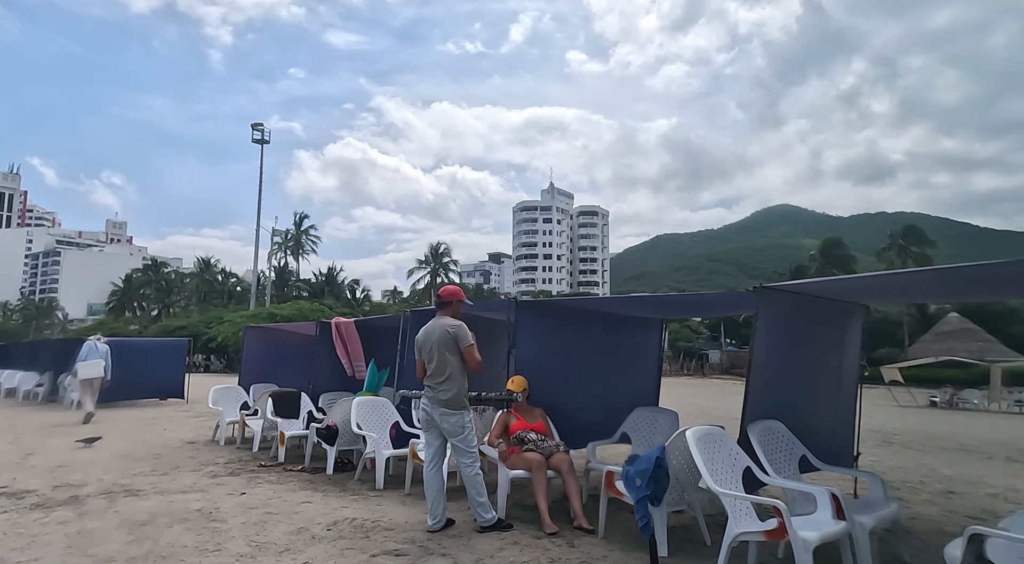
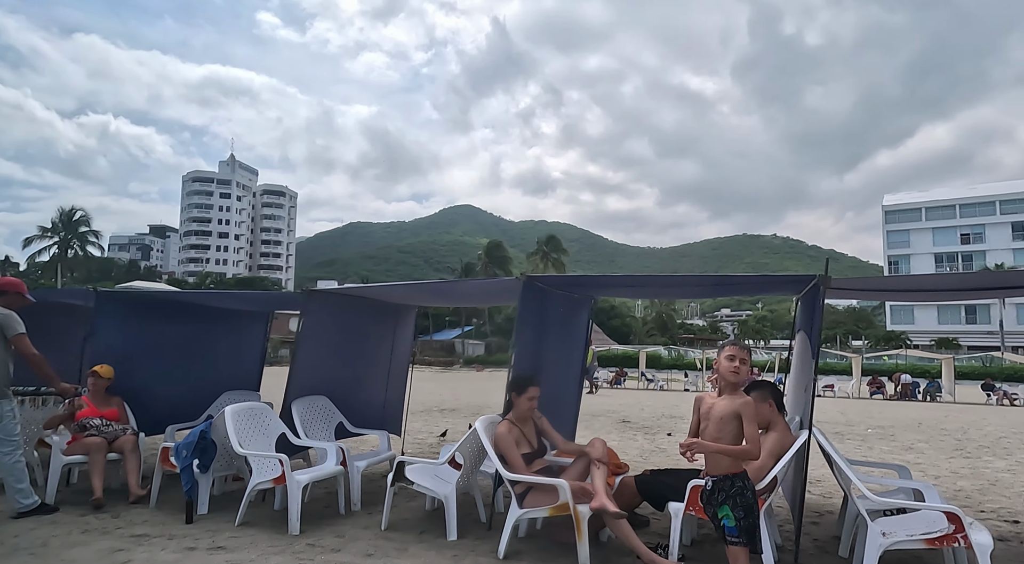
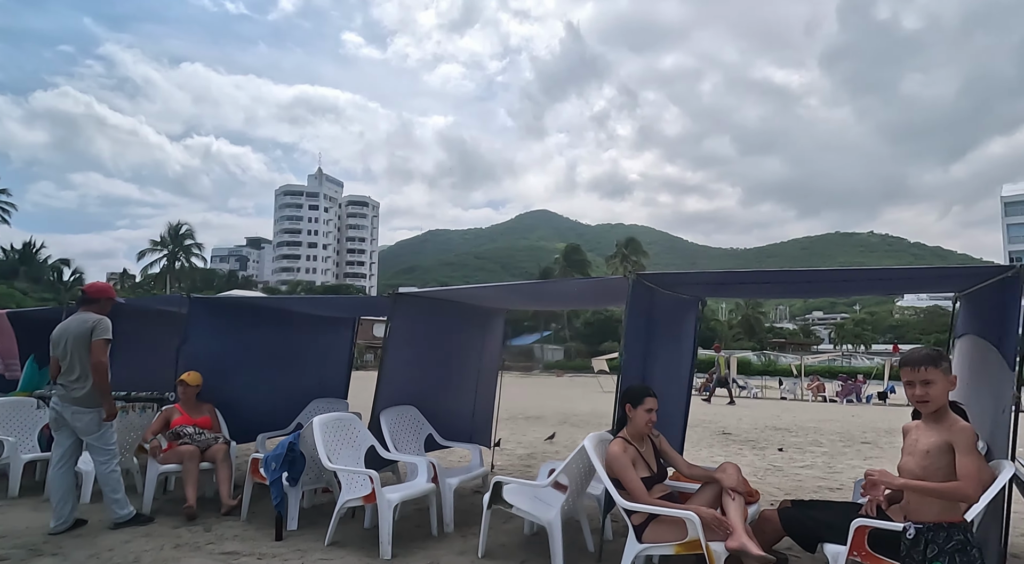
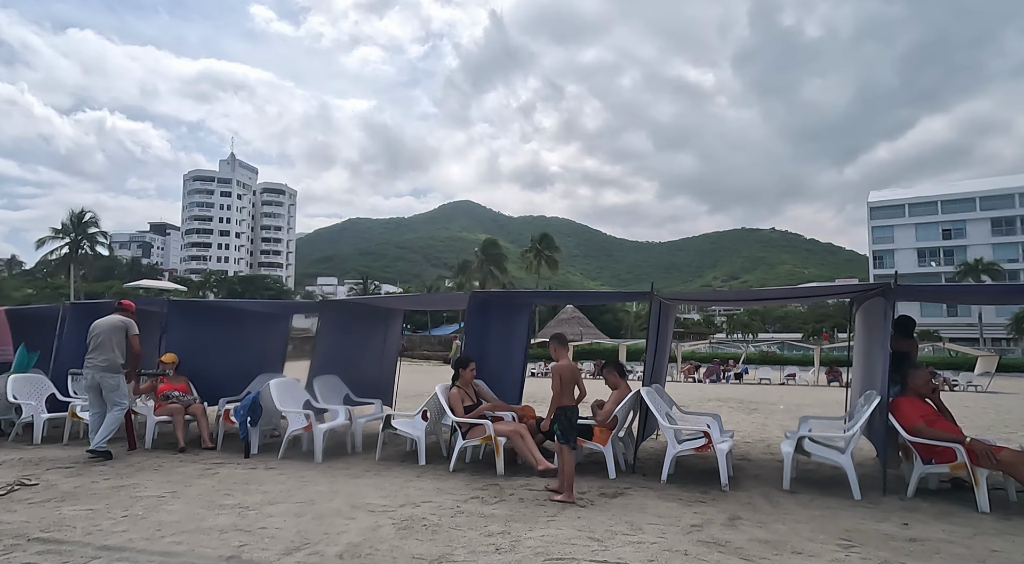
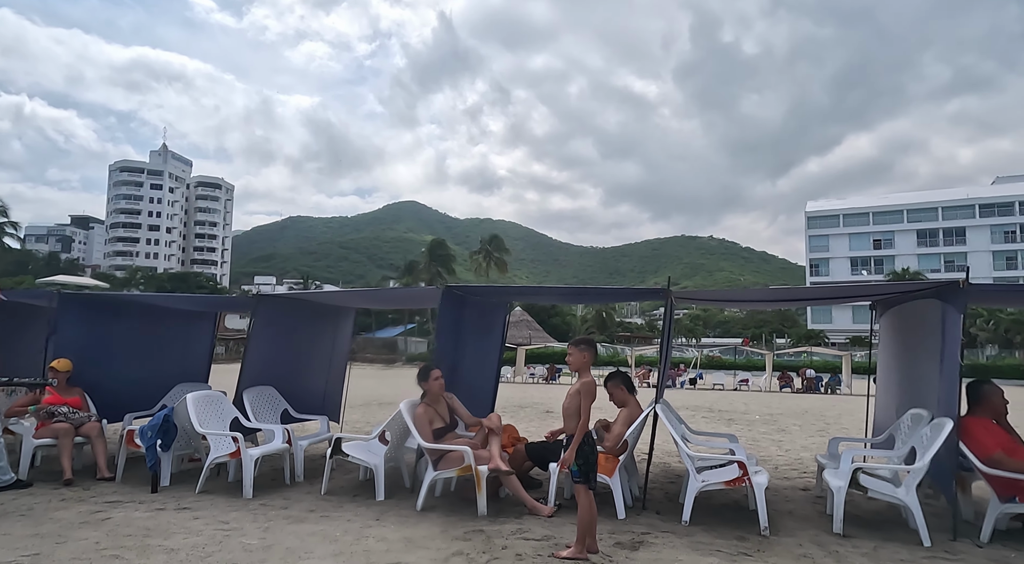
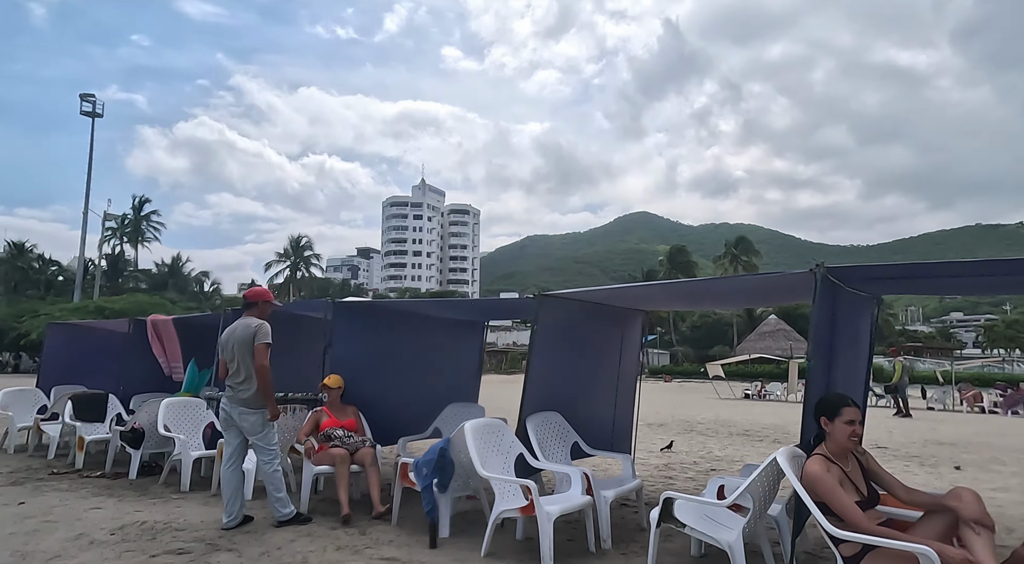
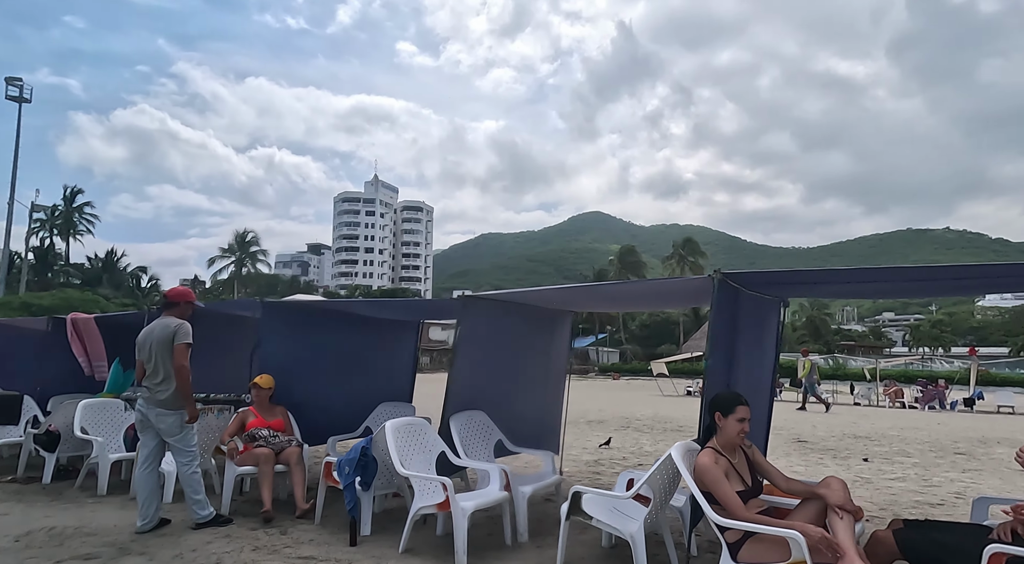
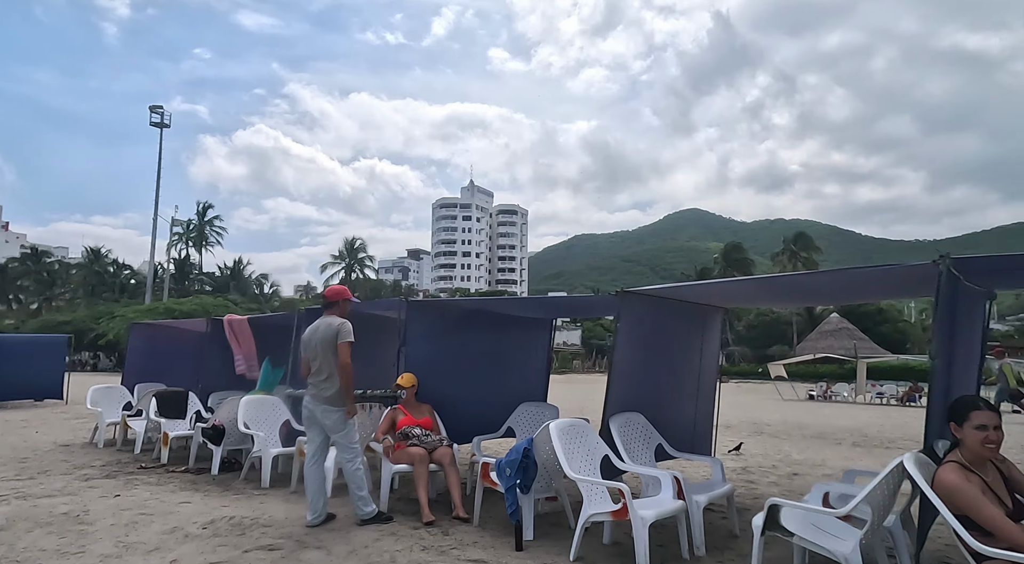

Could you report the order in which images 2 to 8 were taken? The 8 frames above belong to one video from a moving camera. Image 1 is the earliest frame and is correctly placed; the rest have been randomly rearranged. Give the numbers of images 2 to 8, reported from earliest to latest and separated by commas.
8, 6, 7, 3, 2, 5, 4
